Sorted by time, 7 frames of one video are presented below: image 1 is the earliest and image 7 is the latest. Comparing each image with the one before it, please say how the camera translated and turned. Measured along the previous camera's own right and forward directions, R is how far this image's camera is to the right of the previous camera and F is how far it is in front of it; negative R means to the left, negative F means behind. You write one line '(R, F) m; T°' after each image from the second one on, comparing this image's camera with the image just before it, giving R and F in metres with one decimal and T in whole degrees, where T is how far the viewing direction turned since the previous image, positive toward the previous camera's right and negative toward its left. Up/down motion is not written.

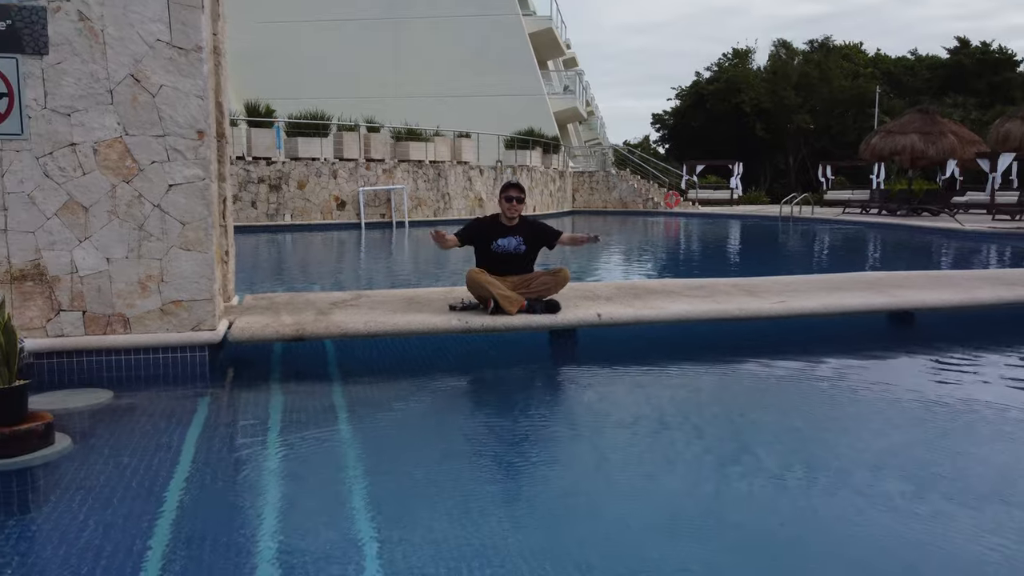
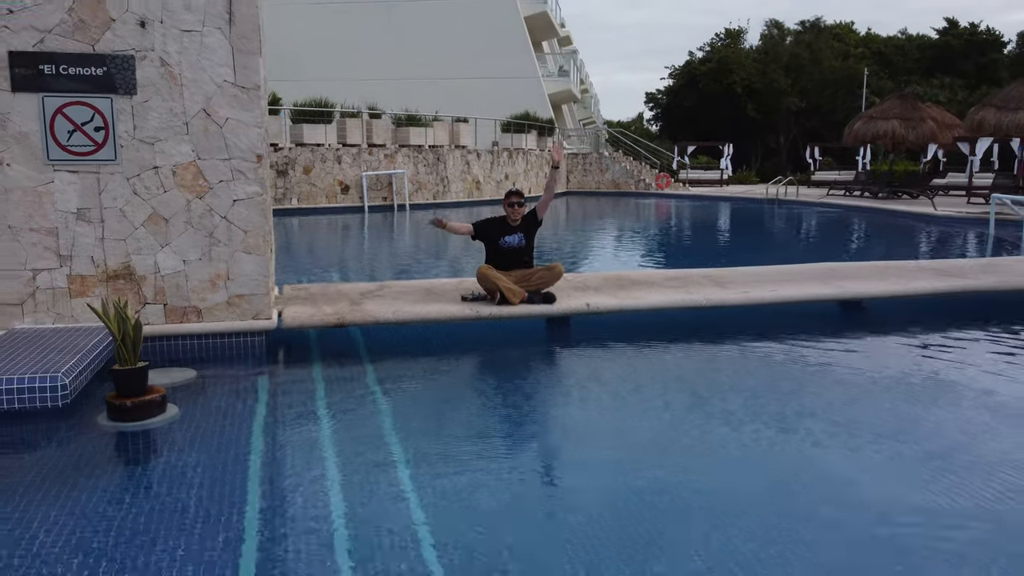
(-0.1, -0.8) m; 0°
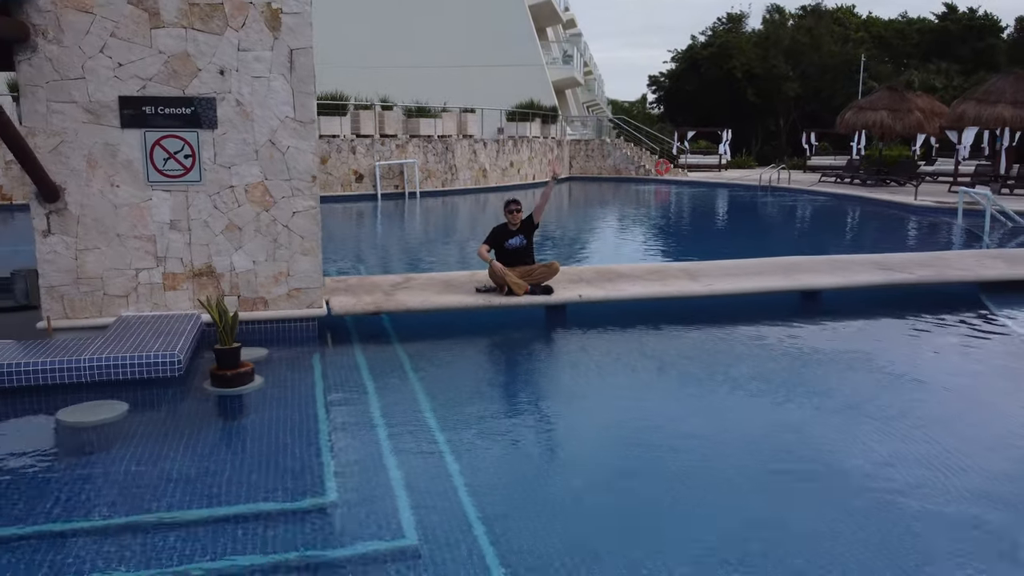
(0.0, -1.0) m; 0°
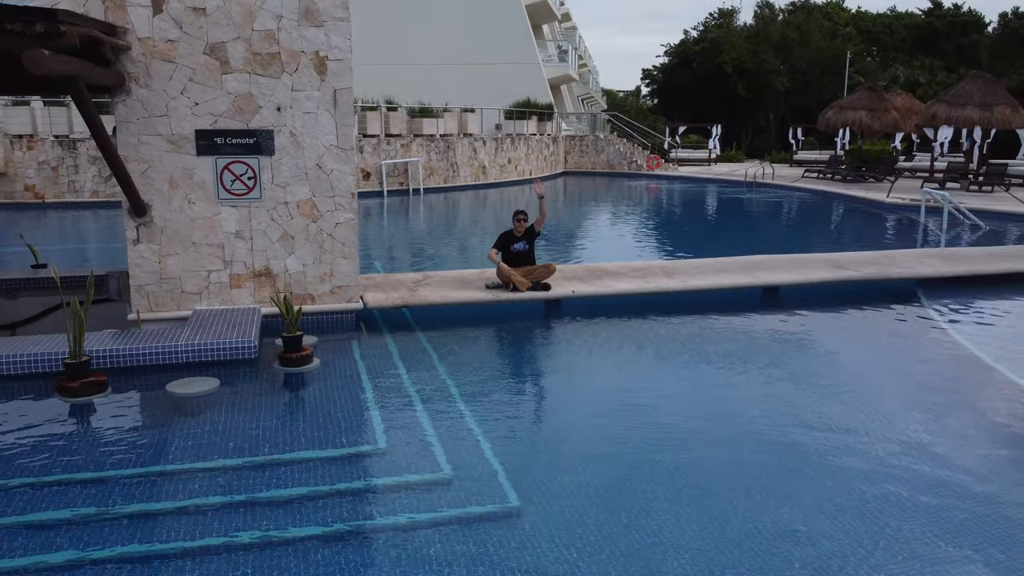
(-0.1, -1.1) m; 0°
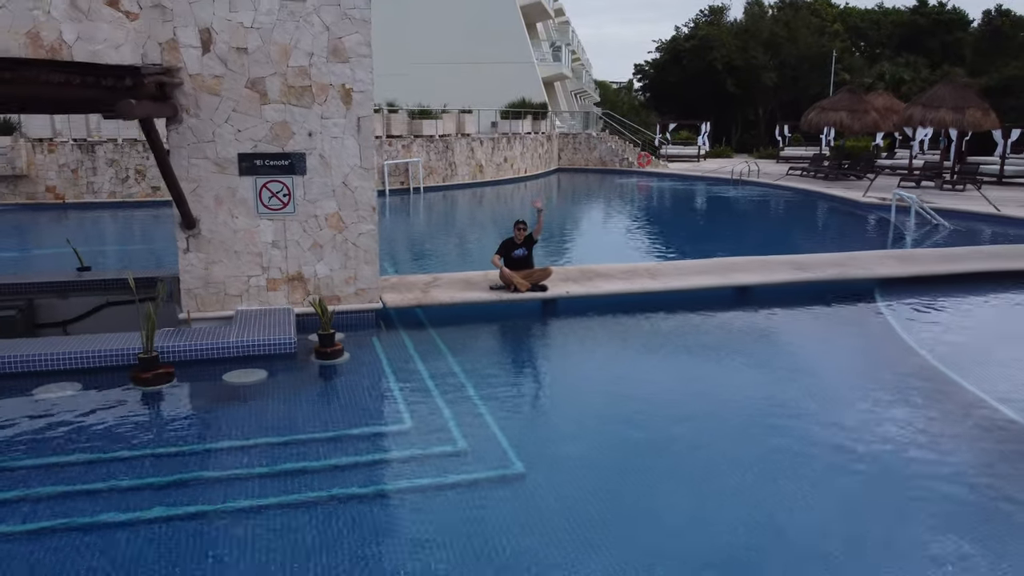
(-0.1, -0.9) m; 0°
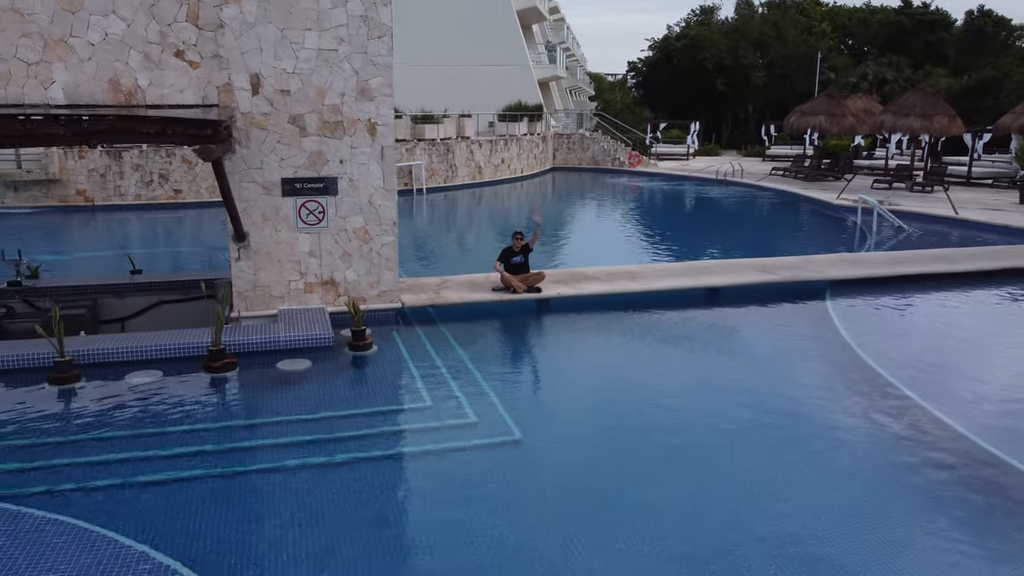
(0.0, -1.3) m; 0°
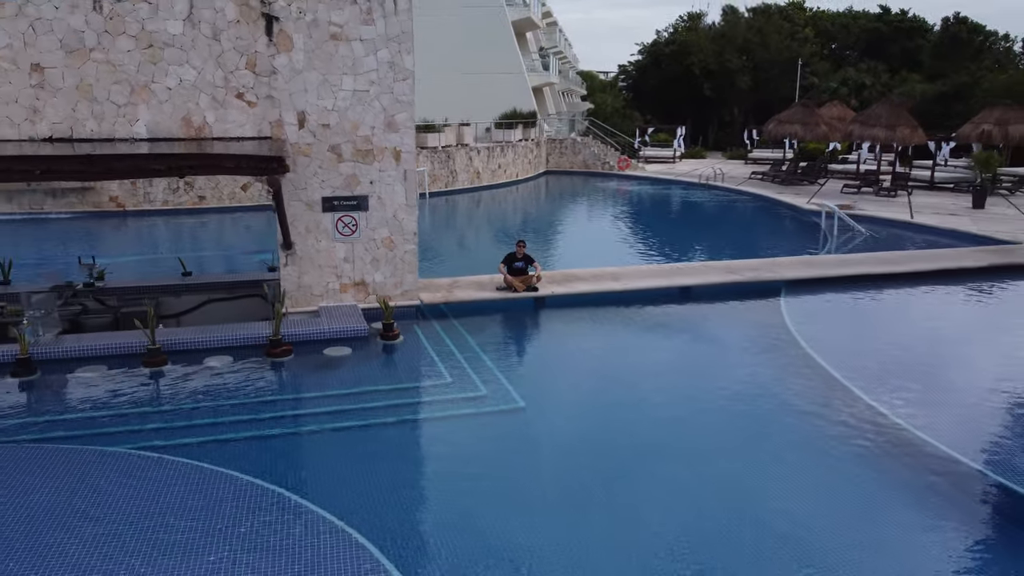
(-0.1, -1.6) m; +1°
